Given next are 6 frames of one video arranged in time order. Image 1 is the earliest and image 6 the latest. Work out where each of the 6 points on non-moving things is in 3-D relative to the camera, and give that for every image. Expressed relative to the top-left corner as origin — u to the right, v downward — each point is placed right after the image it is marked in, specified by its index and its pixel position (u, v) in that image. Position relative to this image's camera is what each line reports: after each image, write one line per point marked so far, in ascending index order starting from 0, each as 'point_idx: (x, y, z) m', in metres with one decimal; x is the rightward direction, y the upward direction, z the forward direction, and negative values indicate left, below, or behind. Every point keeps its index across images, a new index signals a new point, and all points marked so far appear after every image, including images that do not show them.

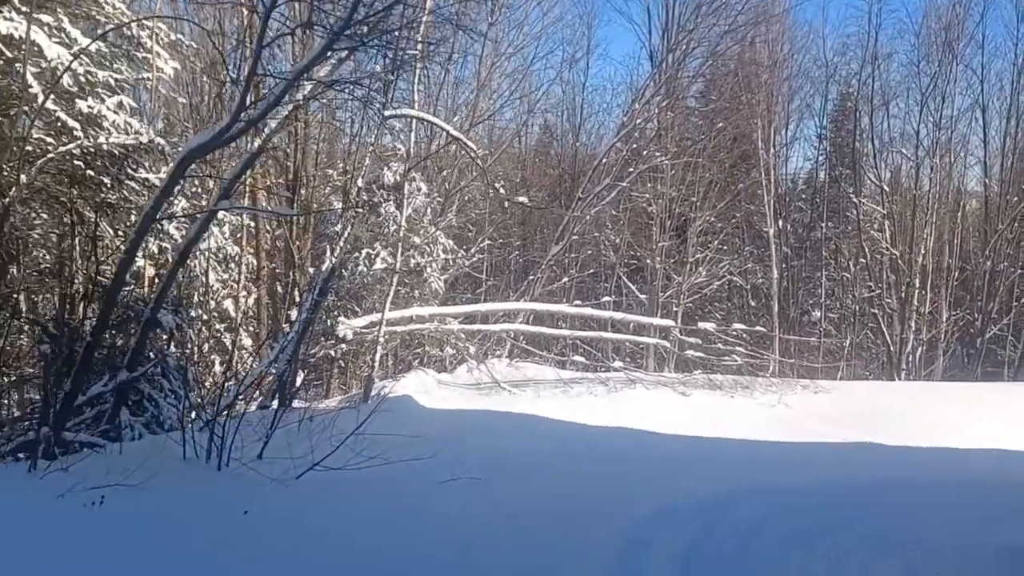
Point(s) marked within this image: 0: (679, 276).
0: (+3.4, +0.2, +15.8) m
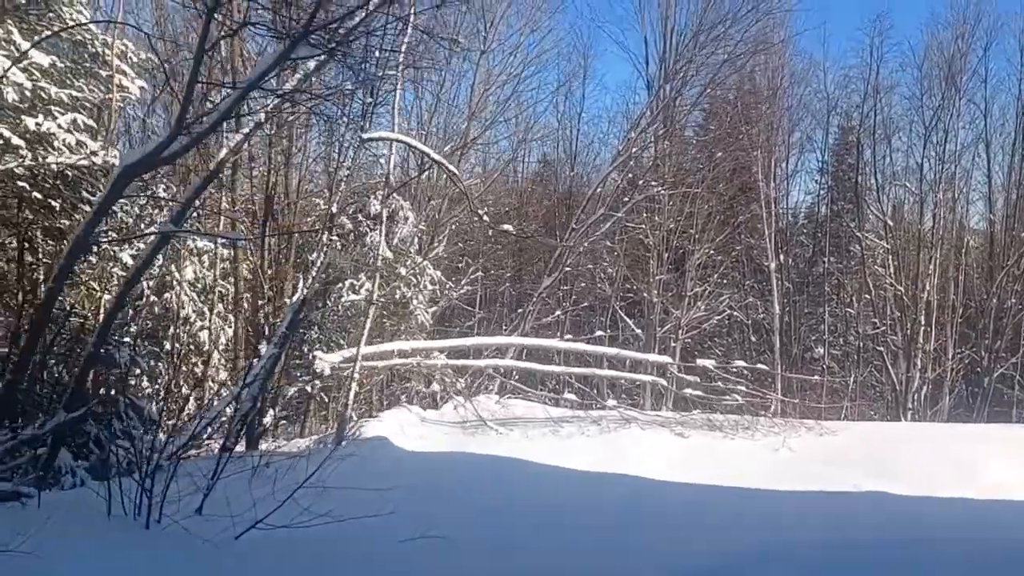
0: (+3.3, -0.5, +15.3) m
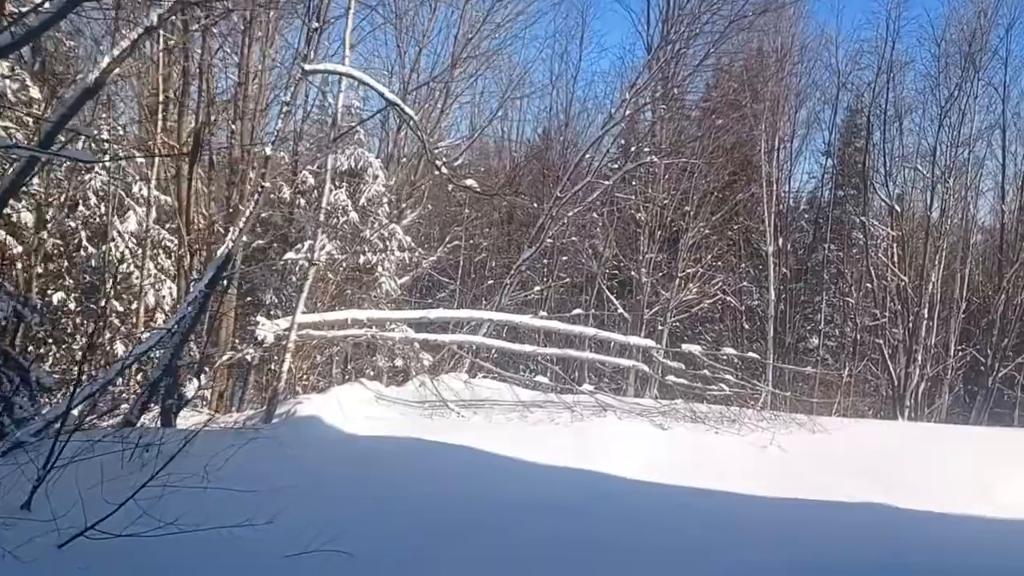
0: (+2.9, -0.1, +14.4) m
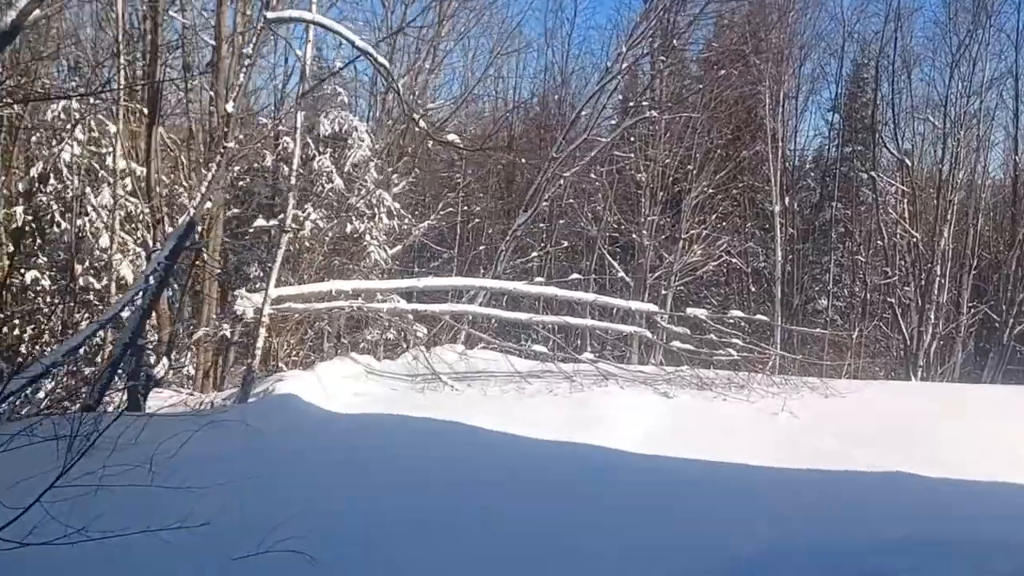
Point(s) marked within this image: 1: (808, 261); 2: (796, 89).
0: (+2.9, +0.6, +13.9) m
1: (+7.5, +0.7, +19.6) m
2: (+6.4, +4.5, +17.4) m
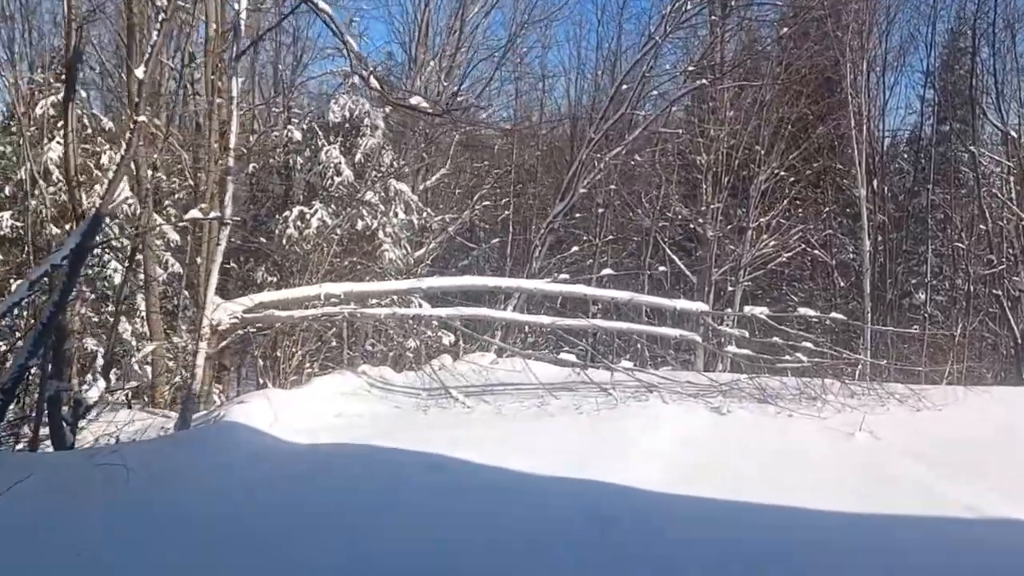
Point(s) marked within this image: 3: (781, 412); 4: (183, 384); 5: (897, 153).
0: (+3.6, +0.7, +12.4) m
1: (+8.9, +0.9, +17.5) m
2: (+7.5, +4.7, +15.5) m
3: (+2.4, -1.1, +6.8) m
4: (-3.3, -1.0, +7.6) m
5: (+9.4, +3.3, +18.7) m
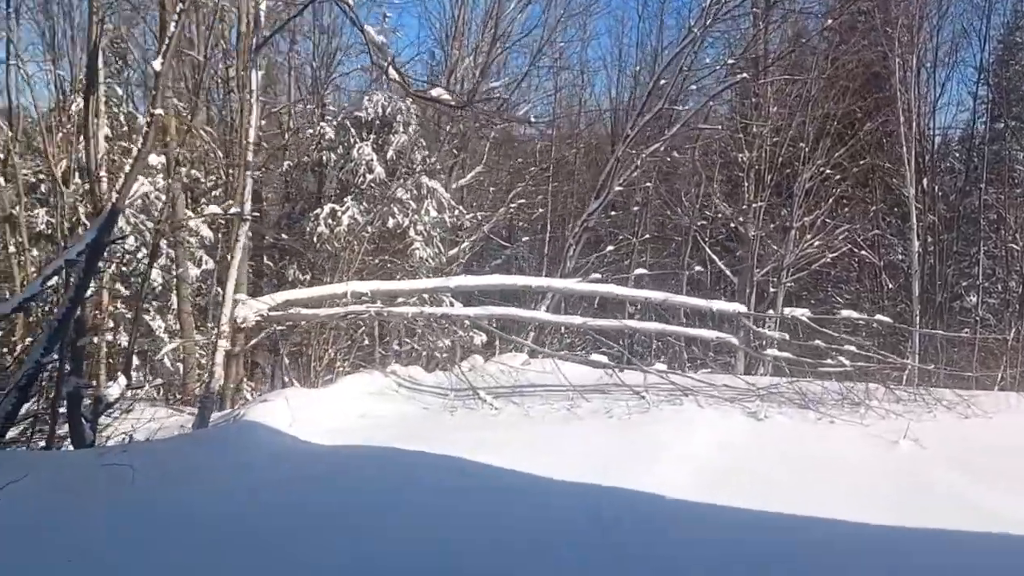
0: (+4.2, +0.7, +12.1) m
1: (+9.7, +0.8, +16.9) m
2: (+8.2, +4.6, +14.9) m
3: (+2.6, -1.1, +6.5) m
4: (-3.0, -0.9, +7.5) m
5: (+10.3, +3.3, +18.1) m
